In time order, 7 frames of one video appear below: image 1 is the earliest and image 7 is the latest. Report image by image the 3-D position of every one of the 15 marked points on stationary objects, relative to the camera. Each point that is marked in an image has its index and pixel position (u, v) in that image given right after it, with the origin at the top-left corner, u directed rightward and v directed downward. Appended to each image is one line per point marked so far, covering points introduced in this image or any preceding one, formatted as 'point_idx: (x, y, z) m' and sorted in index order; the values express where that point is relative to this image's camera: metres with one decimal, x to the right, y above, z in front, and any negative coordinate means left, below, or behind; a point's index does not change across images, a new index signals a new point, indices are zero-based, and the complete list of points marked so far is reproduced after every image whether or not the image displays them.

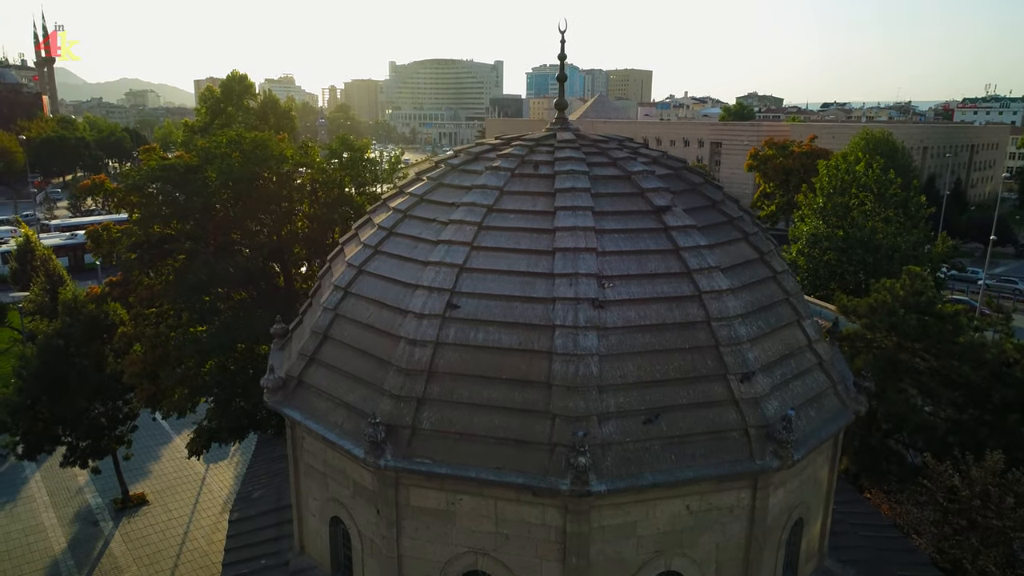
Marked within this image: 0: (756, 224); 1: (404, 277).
0: (+2.5, +0.6, +7.3) m
1: (-1.0, +0.1, +6.5) m
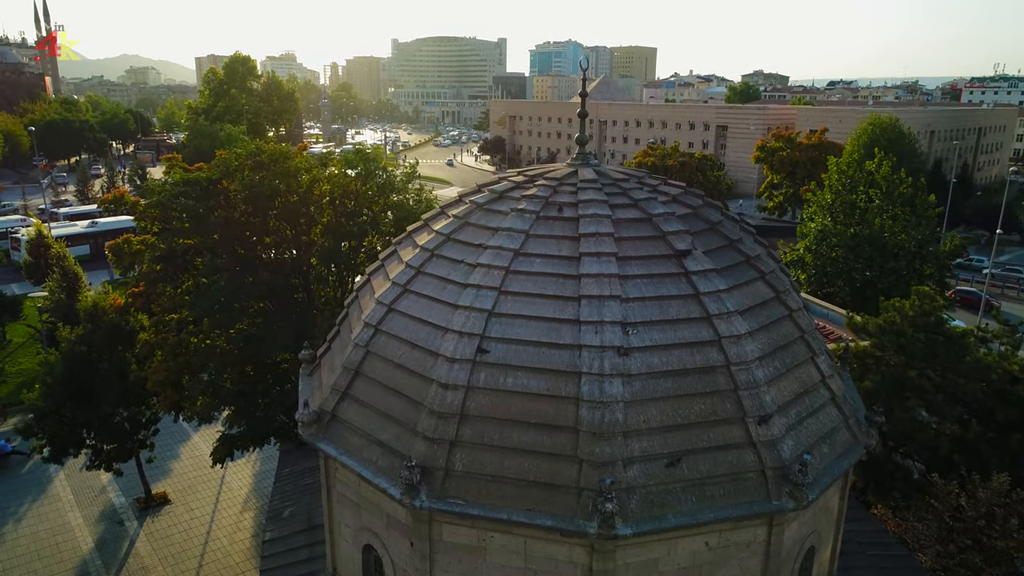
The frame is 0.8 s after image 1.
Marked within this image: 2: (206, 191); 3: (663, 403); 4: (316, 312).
0: (+2.8, +0.3, +7.5) m
1: (-0.7, -0.3, +6.7) m
2: (-5.4, +1.6, +12.6) m
3: (+1.3, -1.0, +6.1) m
4: (-3.6, -0.6, +13.3) m
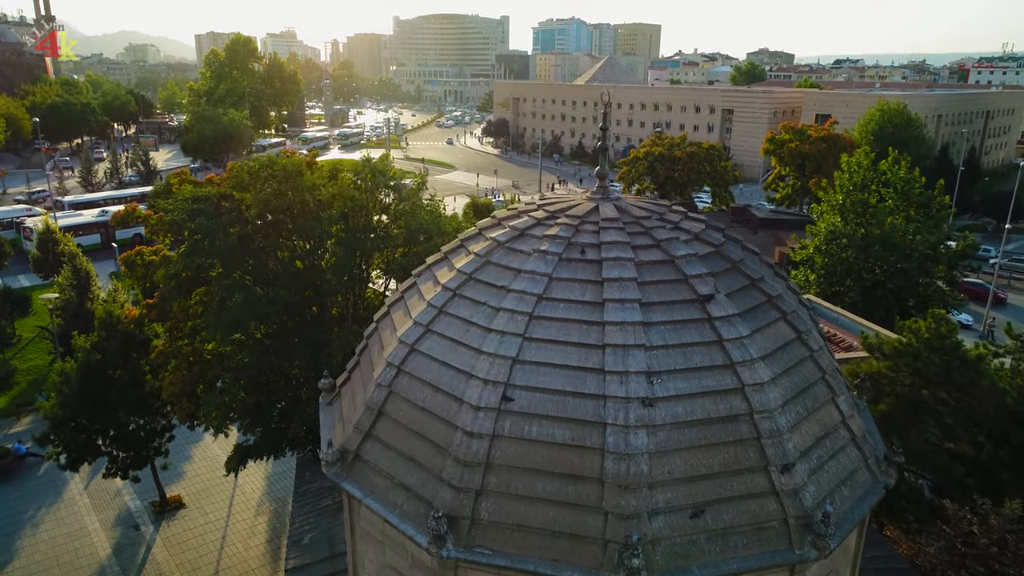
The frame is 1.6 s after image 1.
0: (+3.0, -0.1, +7.5) m
1: (-0.5, -0.7, +6.7) m
2: (-5.1, +1.4, +12.6) m
3: (+1.5, -1.4, +6.1) m
4: (-3.4, -0.8, +13.3) m
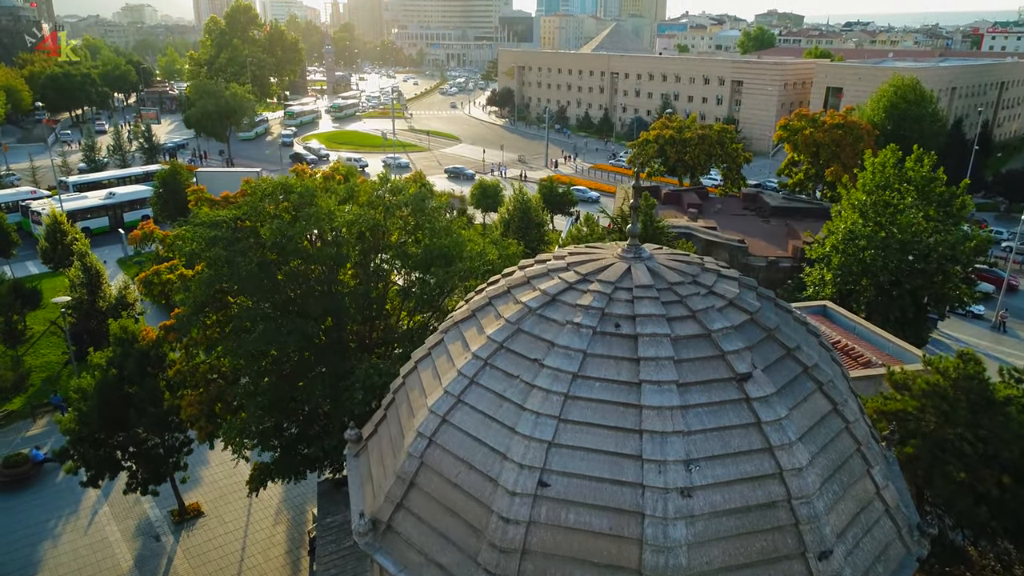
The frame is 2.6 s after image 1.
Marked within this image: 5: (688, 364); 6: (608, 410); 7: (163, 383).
0: (+3.3, -0.8, +7.4) m
1: (-0.2, -1.4, +6.7) m
2: (-4.8, +0.9, +12.4) m
3: (+1.8, -2.2, +6.1) m
4: (-3.0, -1.2, +13.3) m
5: (+1.6, -0.7, +6.6) m
6: (+0.9, -1.1, +6.4) m
7: (-7.1, -1.9, +14.5) m
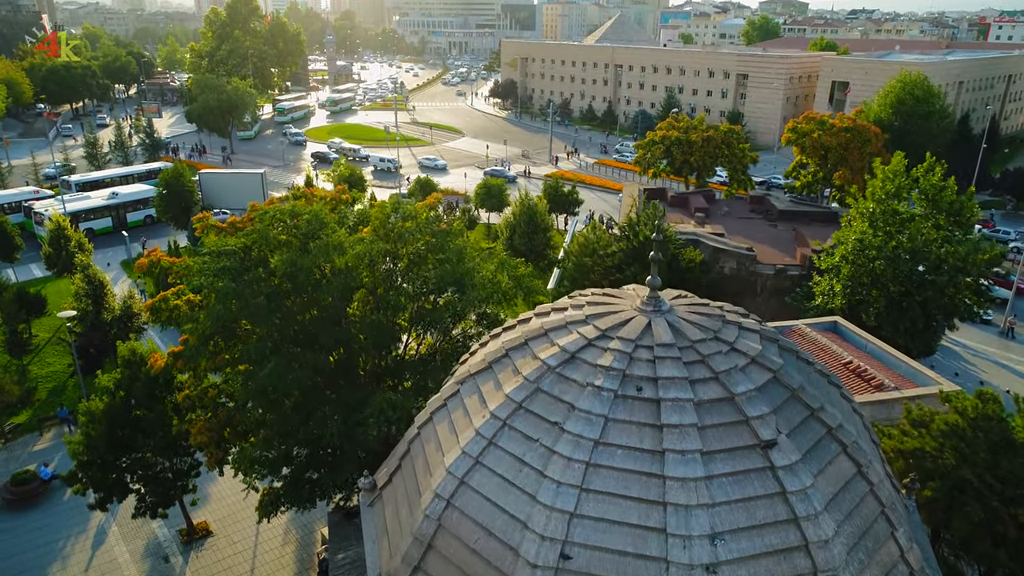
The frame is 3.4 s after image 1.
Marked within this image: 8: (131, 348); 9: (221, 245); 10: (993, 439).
0: (+3.5, -1.4, +7.3) m
1: (0.0, -2.0, +6.6) m
2: (-4.6, +0.4, +12.3) m
3: (+2.0, -2.8, +6.0) m
4: (-2.8, -1.6, +13.1) m
5: (+1.8, -1.3, +6.5) m
6: (+1.1, -1.7, +6.3) m
7: (-6.9, -2.4, +14.4) m
8: (-7.7, -1.2, +14.4) m
9: (-5.1, +0.8, +12.5) m
10: (+6.7, -2.1, +9.9) m
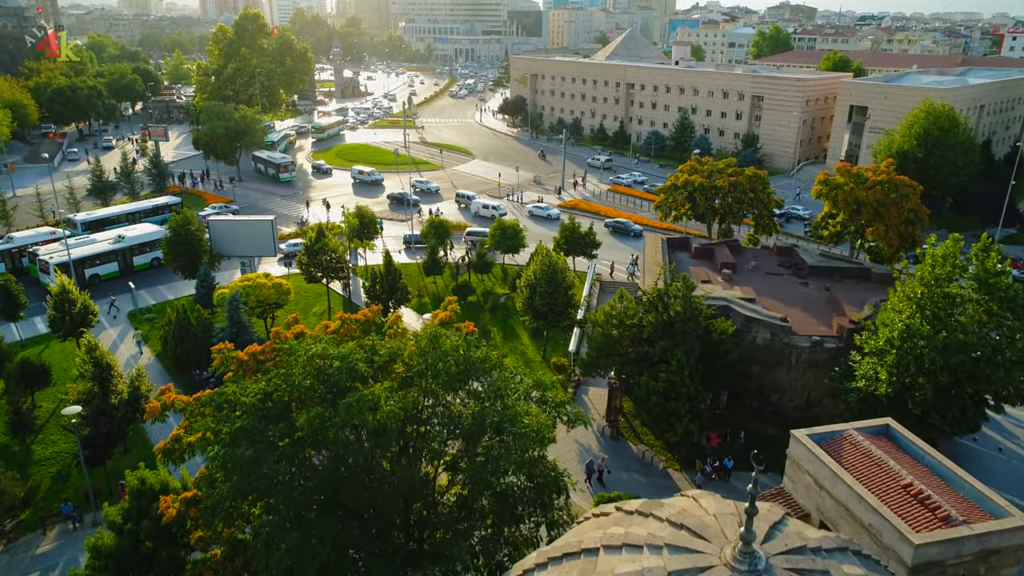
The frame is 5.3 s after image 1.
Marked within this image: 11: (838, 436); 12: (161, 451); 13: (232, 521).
0: (+4.2, -3.8, +6.2) m
1: (+0.6, -4.4, +5.5) m
2: (-3.9, -1.9, +11.3) m
3: (+2.7, -5.2, +4.9) m
4: (-2.1, -4.0, +12.1) m
5: (+2.5, -3.7, +5.5) m
6: (+1.7, -4.1, +5.3) m
7: (-6.2, -4.7, +13.4) m
8: (-7.0, -3.6, +13.4) m
9: (-4.4, -1.5, +11.5) m
10: (+7.4, -4.5, +8.8) m
11: (+7.5, -3.4, +16.3) m
12: (-6.2, -2.7, +12.4) m
13: (-4.7, -3.7, +12.1) m
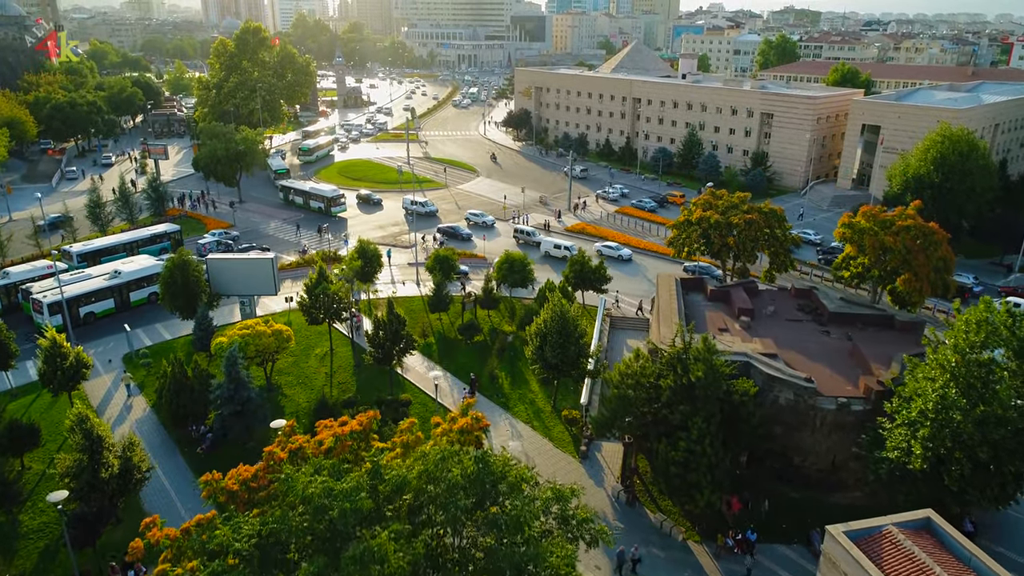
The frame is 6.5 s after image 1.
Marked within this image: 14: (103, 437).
0: (+4.4, -5.6, +5.1) m
1: (+0.9, -6.2, +4.4) m
2: (-3.6, -3.7, +10.2) m
3: (+2.9, -7.0, +3.8) m
4: (-1.8, -5.8, +11.0) m
5: (+2.8, -5.5, +4.4) m
6: (+2.0, -5.9, +4.2) m
7: (-5.9, -6.5, +12.3) m
8: (-6.7, -5.4, +12.3) m
9: (-4.1, -3.4, +10.4) m
10: (+7.7, -6.3, +7.7) m
11: (+7.8, -5.2, +15.2) m
12: (-5.8, -4.6, +11.4) m
13: (-4.4, -5.5, +11.0) m
14: (-11.2, -4.0, +19.4) m
